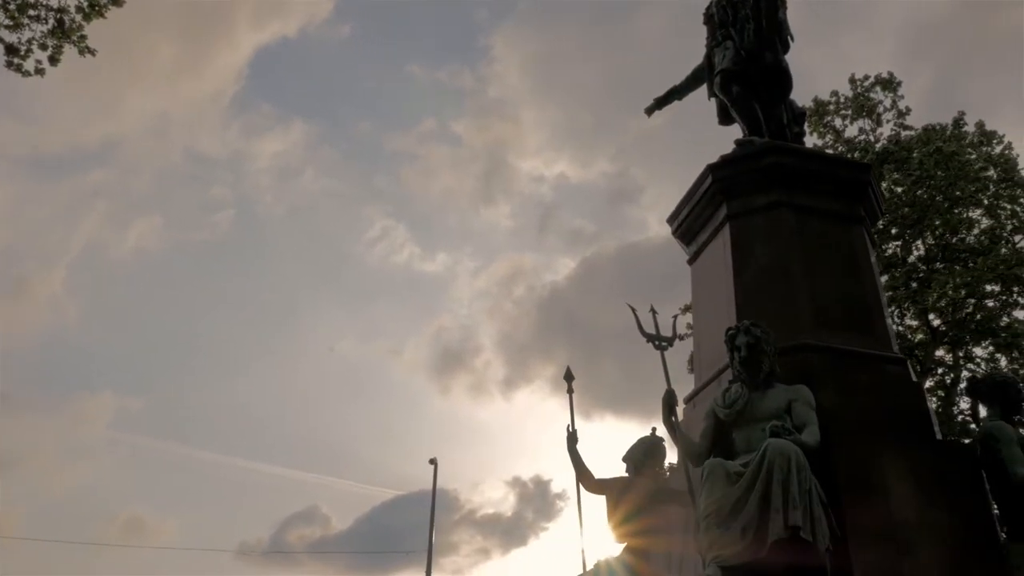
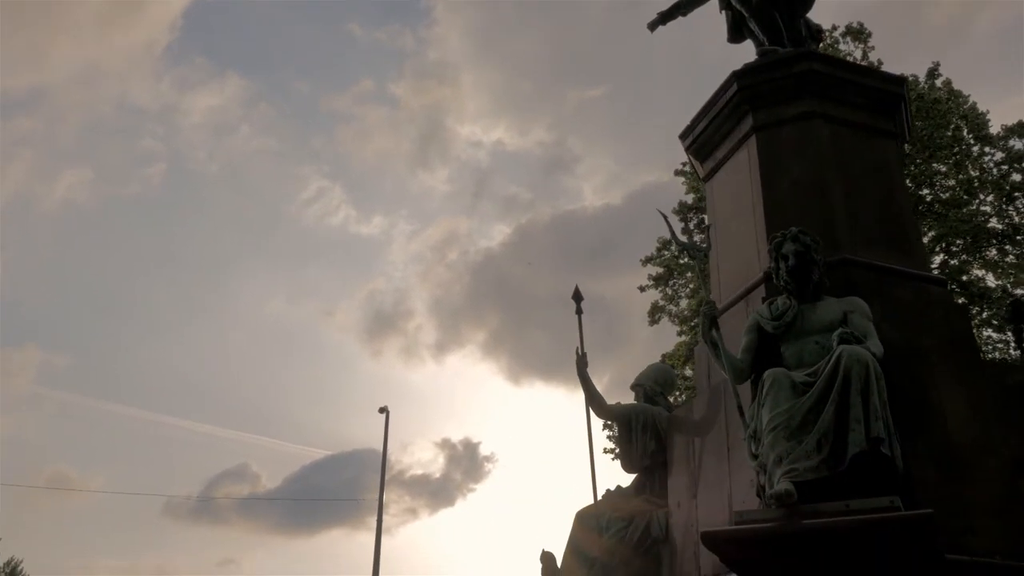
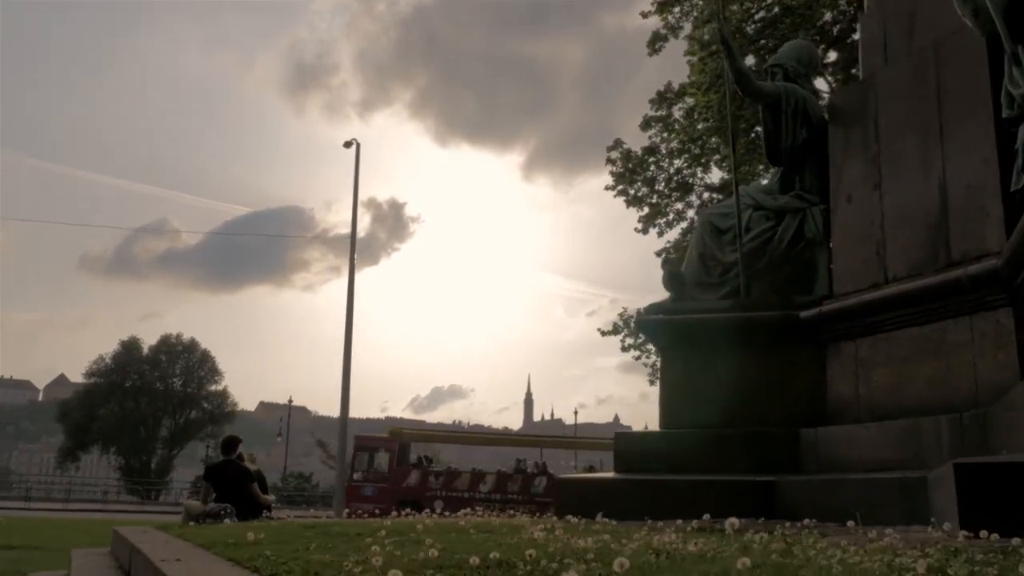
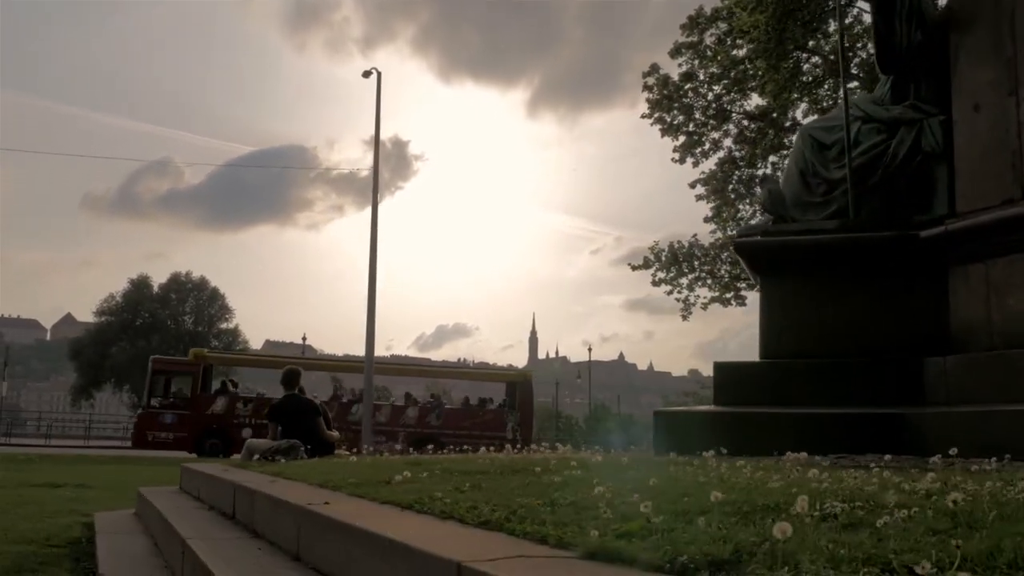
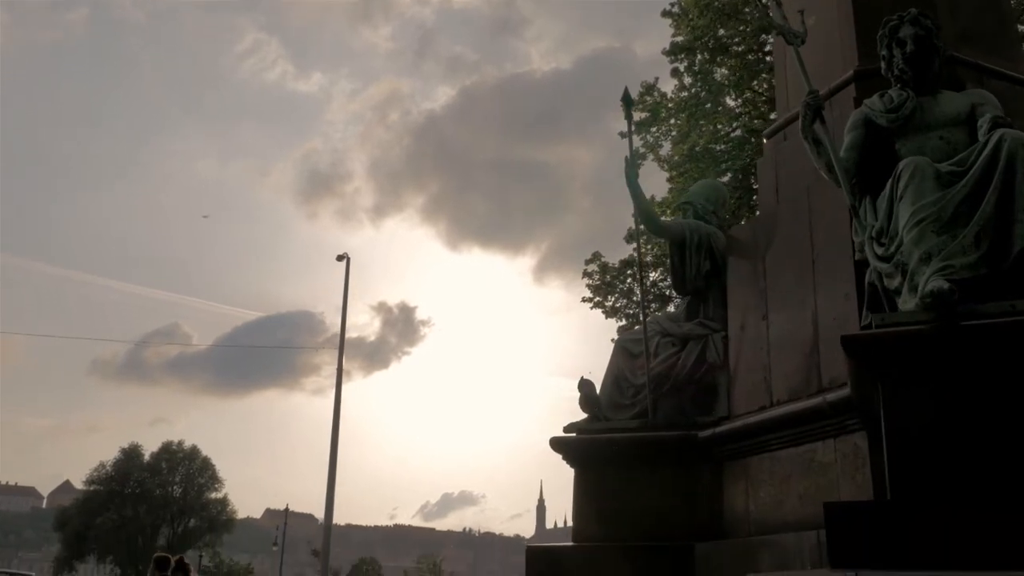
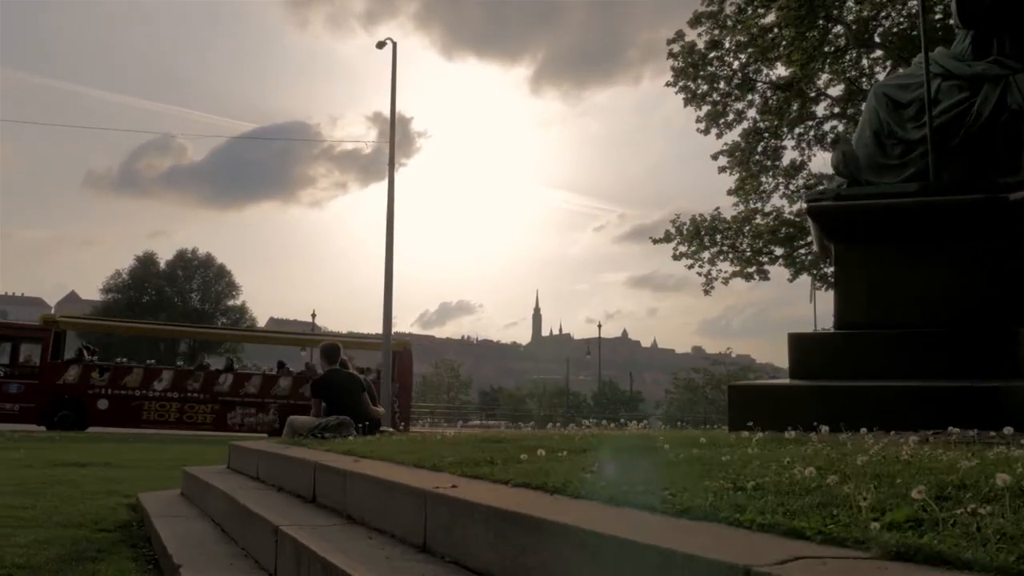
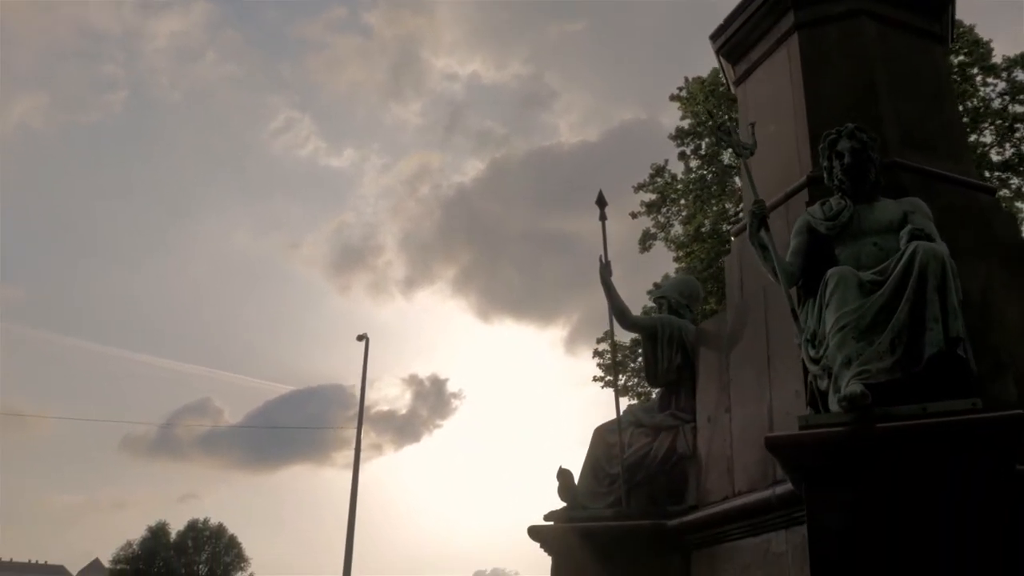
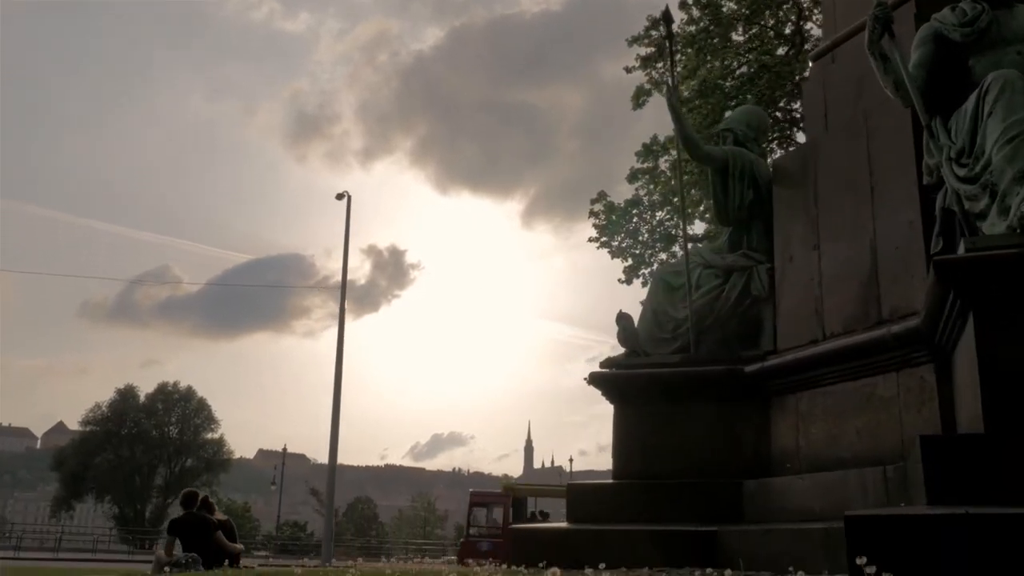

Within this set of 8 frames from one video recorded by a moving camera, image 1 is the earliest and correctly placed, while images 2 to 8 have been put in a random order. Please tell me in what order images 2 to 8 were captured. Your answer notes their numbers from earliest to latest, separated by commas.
2, 7, 5, 8, 3, 4, 6
